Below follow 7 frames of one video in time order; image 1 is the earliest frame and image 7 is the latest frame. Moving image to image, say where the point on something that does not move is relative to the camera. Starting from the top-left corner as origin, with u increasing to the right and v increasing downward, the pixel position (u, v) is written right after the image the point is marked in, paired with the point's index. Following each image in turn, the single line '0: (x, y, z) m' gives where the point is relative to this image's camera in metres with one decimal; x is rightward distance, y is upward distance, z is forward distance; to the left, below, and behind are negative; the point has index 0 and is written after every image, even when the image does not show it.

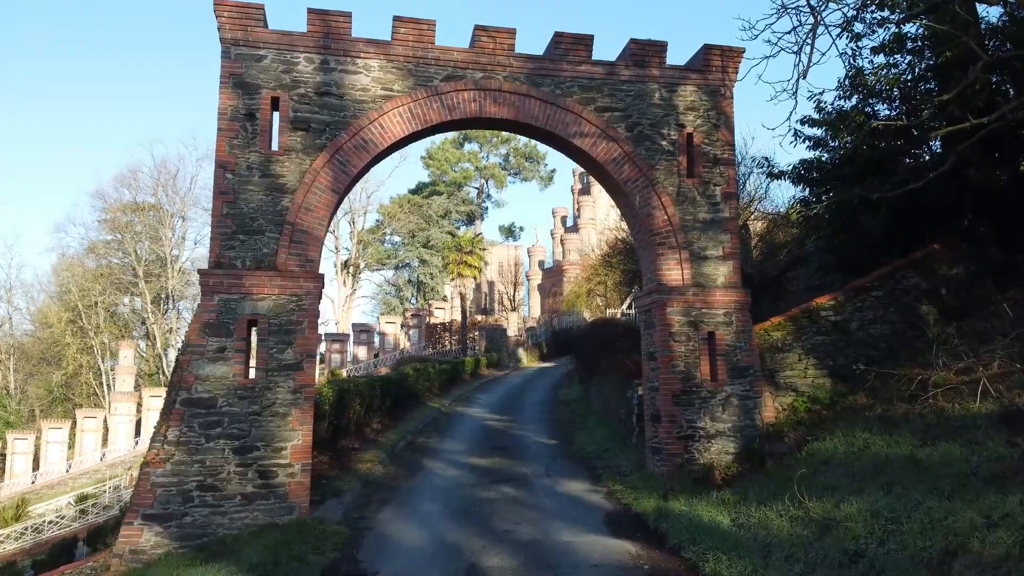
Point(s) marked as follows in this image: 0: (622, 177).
0: (+1.3, +1.3, +9.1) m
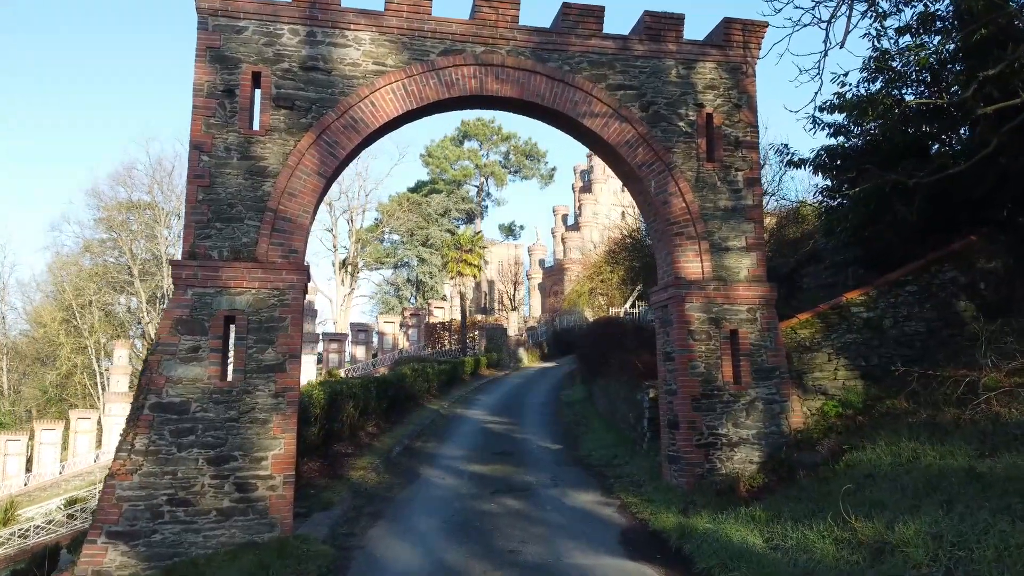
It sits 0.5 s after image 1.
0: (+1.4, +1.4, +8.3) m
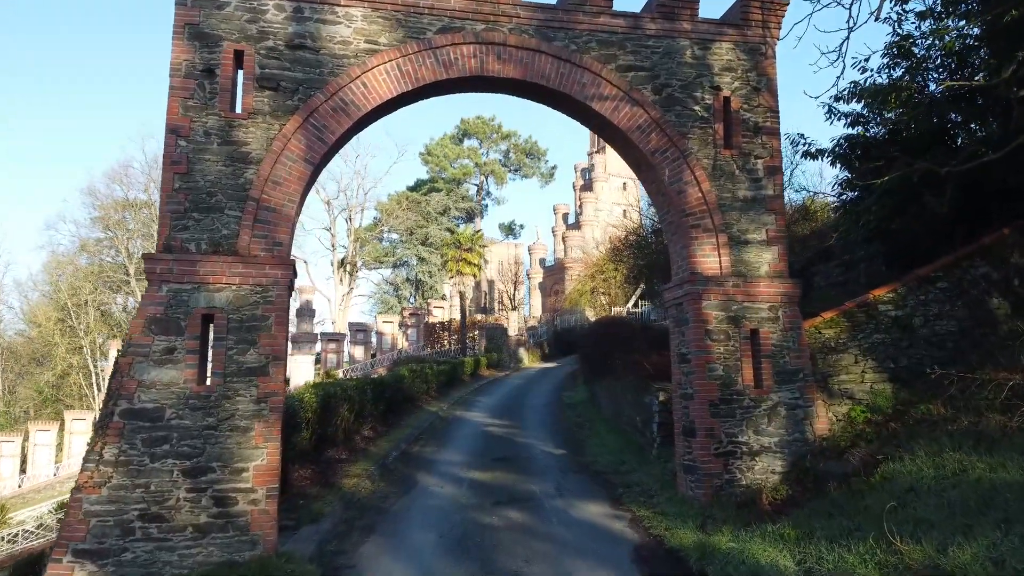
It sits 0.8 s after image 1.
0: (+1.4, +1.4, +7.7) m
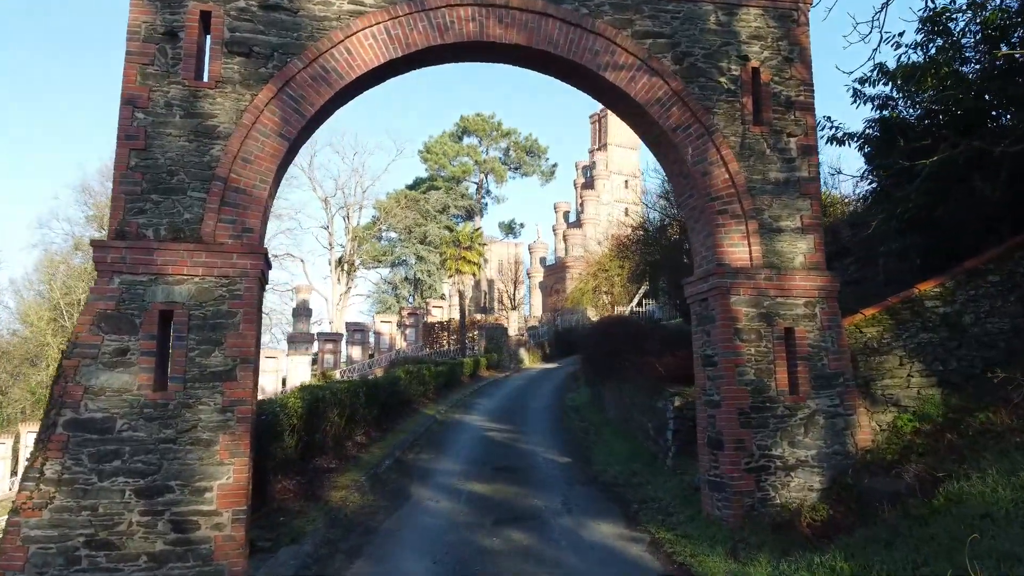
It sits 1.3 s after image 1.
0: (+1.4, +1.5, +6.9) m
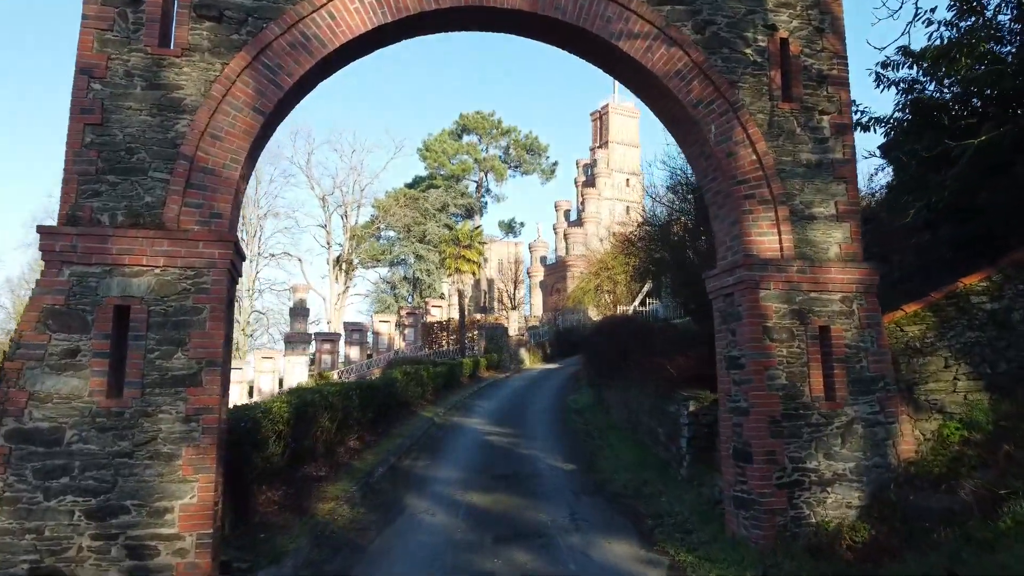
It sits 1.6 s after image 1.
0: (+1.5, +1.6, +6.2) m
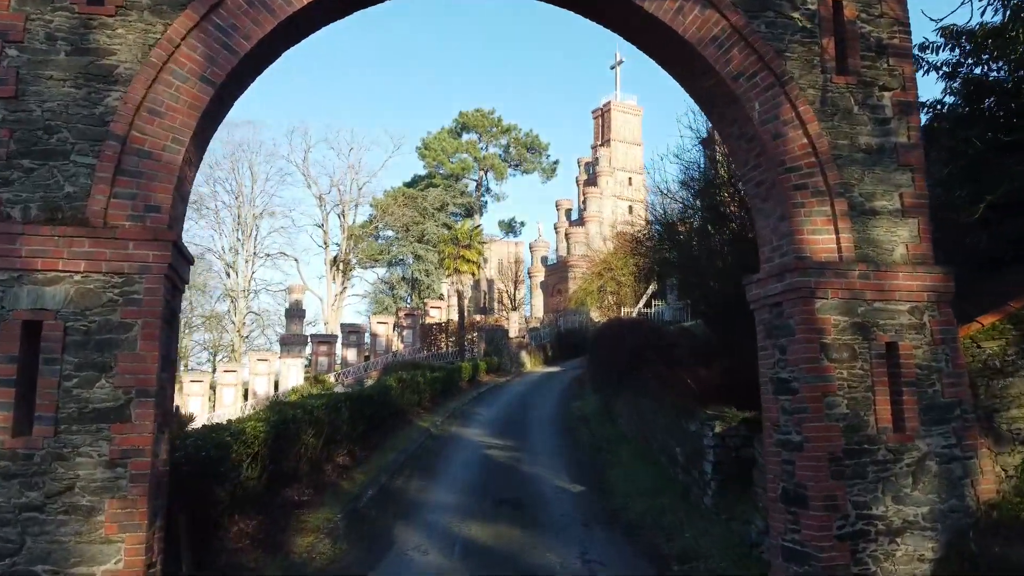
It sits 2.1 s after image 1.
0: (+1.5, +1.5, +5.2) m
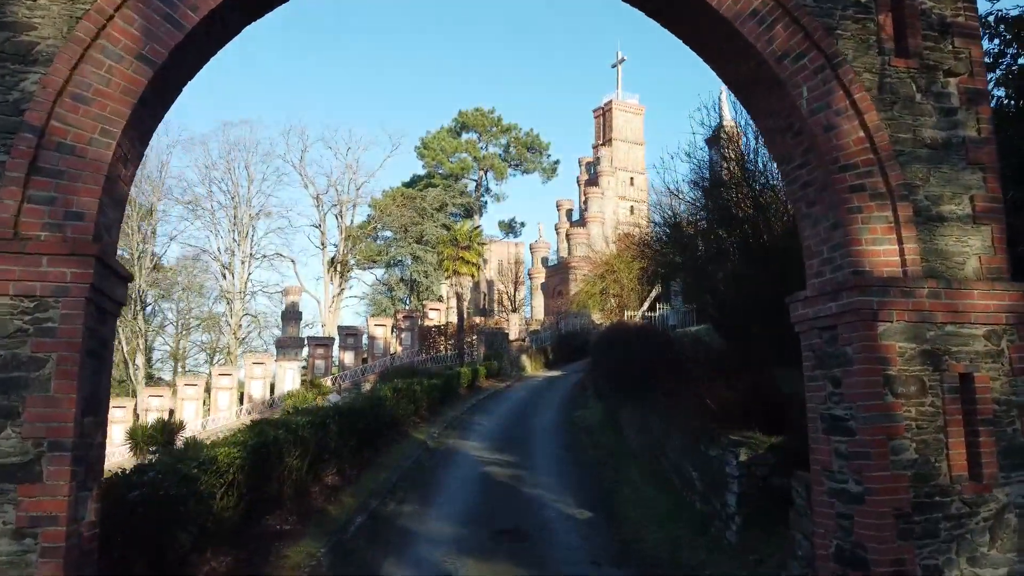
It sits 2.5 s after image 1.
0: (+1.5, +1.4, +4.4) m
